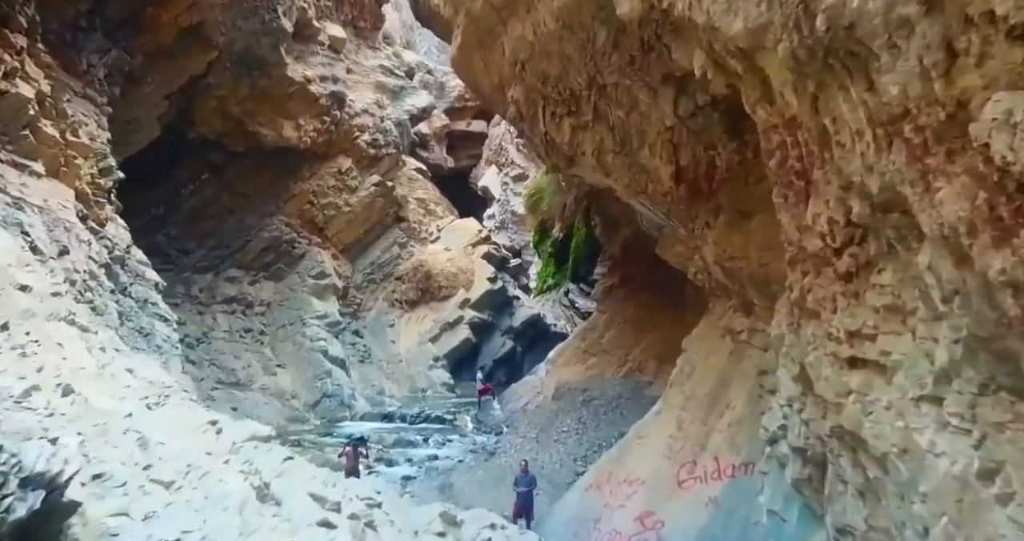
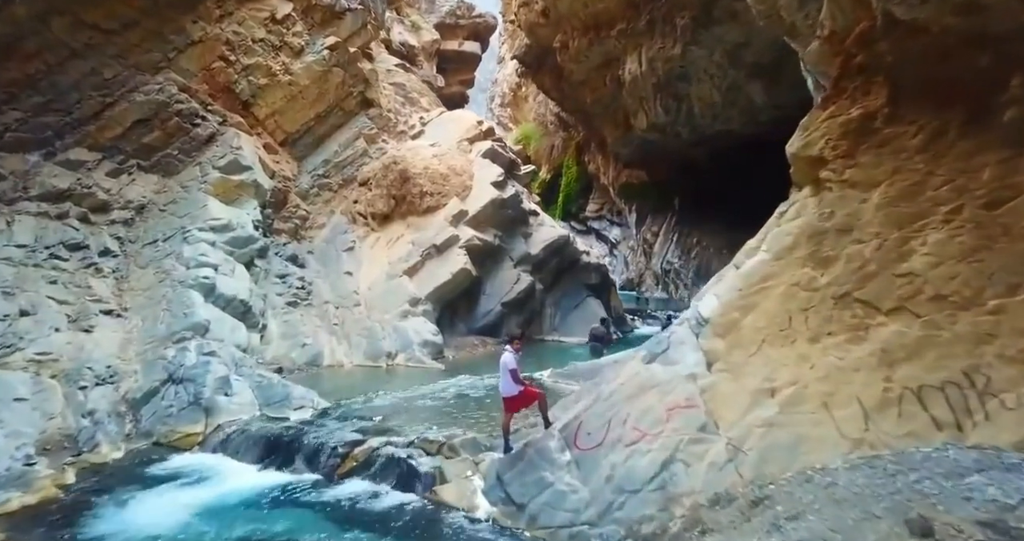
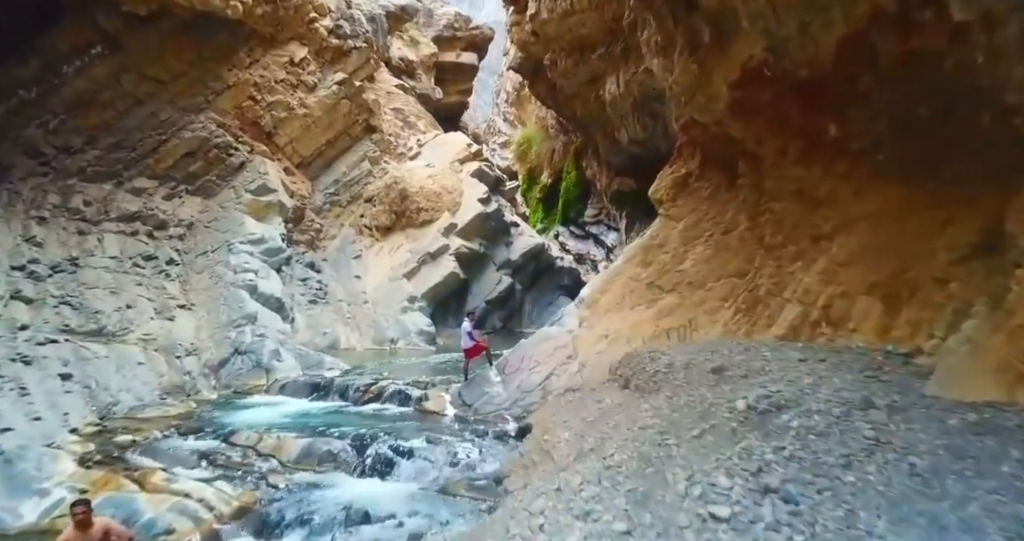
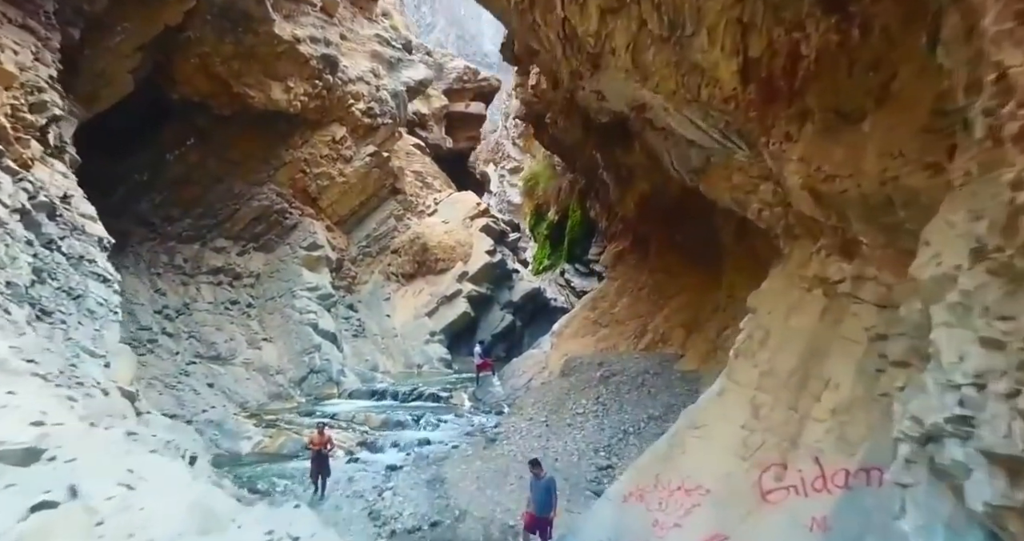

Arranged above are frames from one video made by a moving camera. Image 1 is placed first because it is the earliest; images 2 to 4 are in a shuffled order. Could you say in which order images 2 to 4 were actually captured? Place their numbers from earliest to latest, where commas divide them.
4, 3, 2
